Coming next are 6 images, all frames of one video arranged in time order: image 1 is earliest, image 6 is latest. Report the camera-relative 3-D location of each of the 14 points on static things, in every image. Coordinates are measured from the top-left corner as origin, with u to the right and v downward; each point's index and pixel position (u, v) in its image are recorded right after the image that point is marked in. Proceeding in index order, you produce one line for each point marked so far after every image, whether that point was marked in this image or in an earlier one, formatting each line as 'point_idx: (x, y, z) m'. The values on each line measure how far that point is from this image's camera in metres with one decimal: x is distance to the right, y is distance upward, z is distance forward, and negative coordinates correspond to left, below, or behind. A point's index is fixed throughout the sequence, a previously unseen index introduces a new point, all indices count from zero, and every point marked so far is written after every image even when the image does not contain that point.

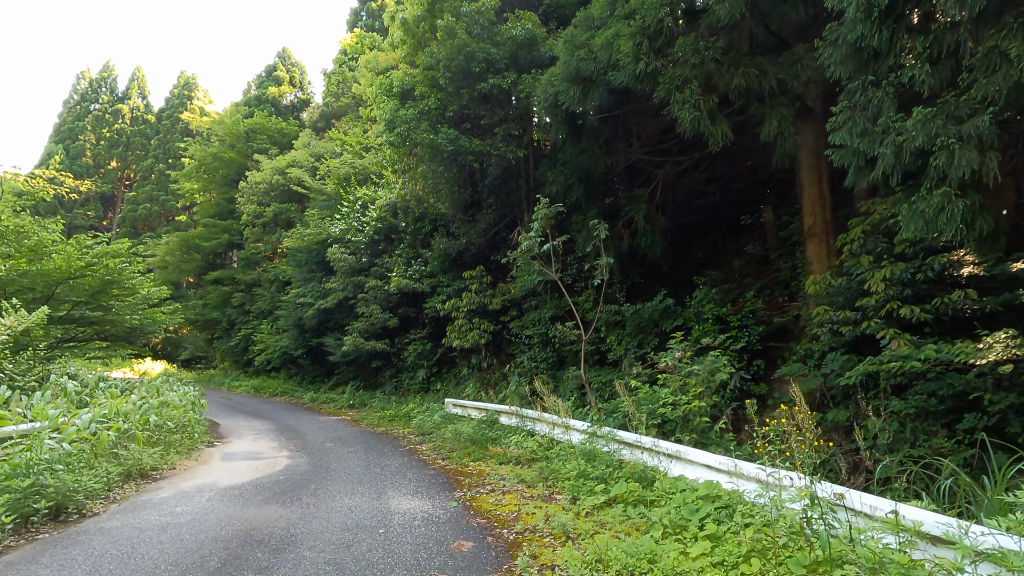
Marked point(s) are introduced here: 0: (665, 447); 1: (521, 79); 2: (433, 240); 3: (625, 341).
0: (+1.2, -1.3, +4.3) m
1: (+0.2, +3.3, +8.6) m
2: (-2.0, +1.2, +13.6) m
3: (+1.9, -0.9, +9.3) m
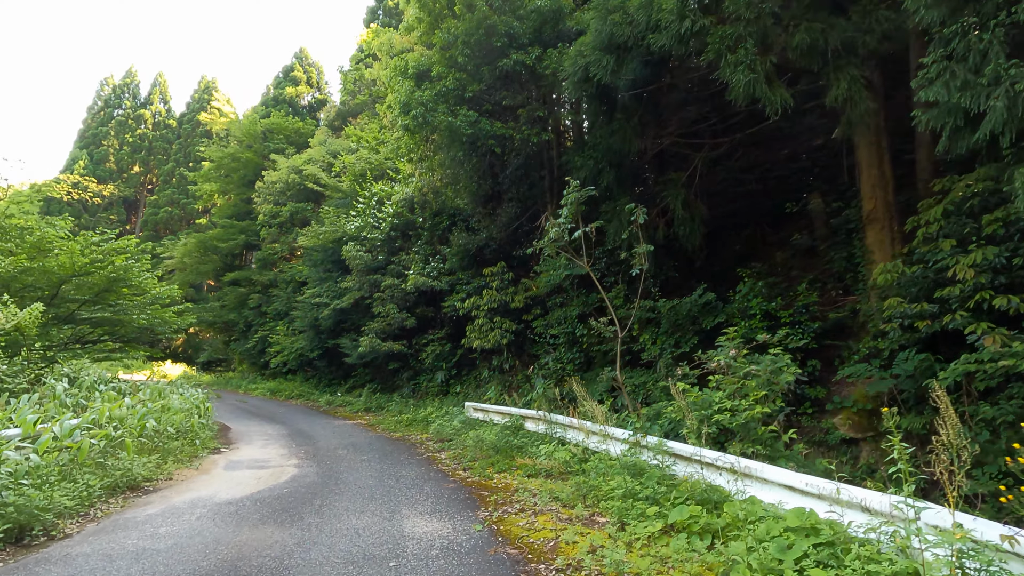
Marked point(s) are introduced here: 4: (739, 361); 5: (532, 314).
0: (+1.5, -1.2, +3.6) m
1: (+0.5, +3.4, +8.0) m
2: (-1.5, +1.3, +13.0) m
3: (+2.3, -0.8, +8.5) m
4: (+2.1, -0.7, +5.1) m
5: (+0.4, -0.6, +11.5) m
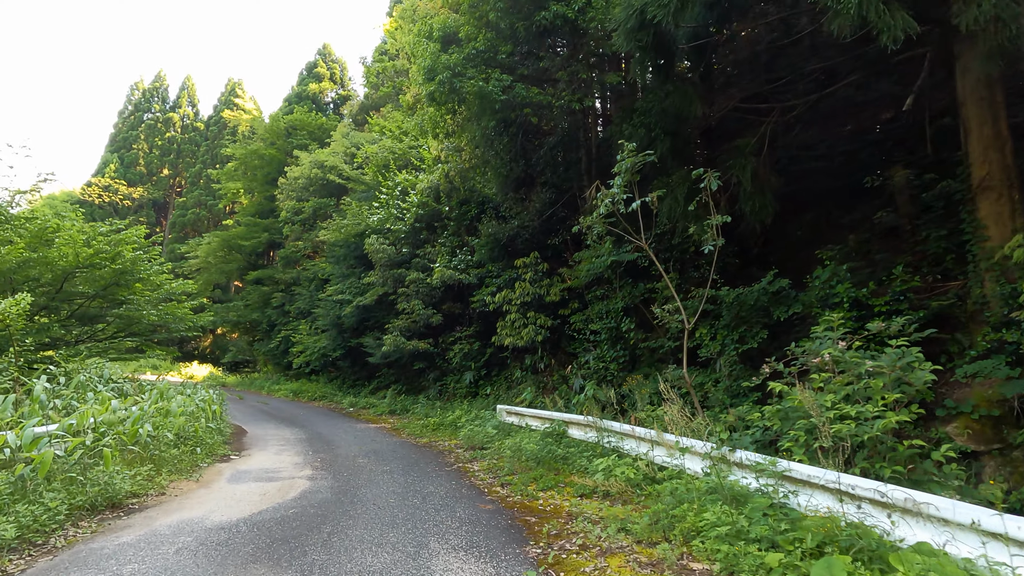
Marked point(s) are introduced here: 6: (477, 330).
0: (+1.8, -1.0, +2.5) m
1: (+1.0, +3.6, +7.0) m
2: (-0.7, +1.4, +12.1) m
3: (+2.9, -0.6, +7.5) m
4: (+2.5, -0.5, +4.0) m
5: (+1.1, -0.4, +10.5) m
6: (-0.8, -1.0, +13.1) m
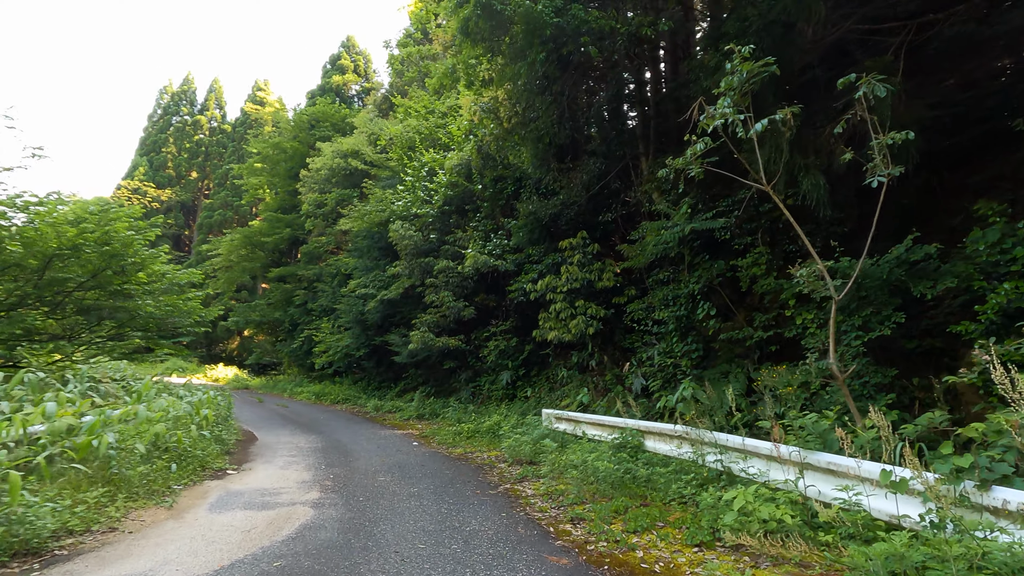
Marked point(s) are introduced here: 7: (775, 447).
0: (+2.2, -0.7, +1.0) m
1: (+1.6, +3.9, +5.5) m
2: (+0.1, +1.7, +10.6) m
3: (+3.5, -0.3, +5.8) m
4: (+3.0, -0.2, +2.4) m
5: (+1.9, -0.1, +8.9) m
6: (+0.1, -0.8, +11.6) m
7: (+1.7, -1.0, +3.5) m
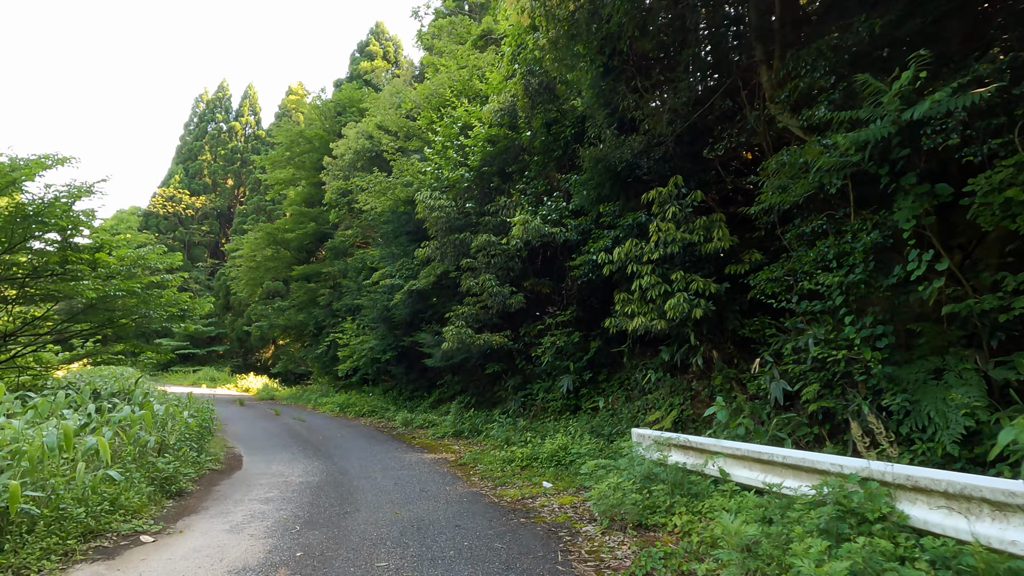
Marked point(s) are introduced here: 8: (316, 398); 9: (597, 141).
0: (+2.4, -0.1, -1.8) m
1: (+2.0, +4.3, +2.8) m
2: (+1.0, +2.0, +8.0) m
3: (+4.1, +0.2, +3.0) m
4: (+3.3, +0.4, -0.4) m
5: (+2.7, +0.3, +6.2) m
6: (+1.1, -0.5, +9.0) m
7: (+2.1, -0.5, +0.7) m
8: (-6.1, -3.4, +16.8) m
9: (+1.2, +2.1, +7.8) m
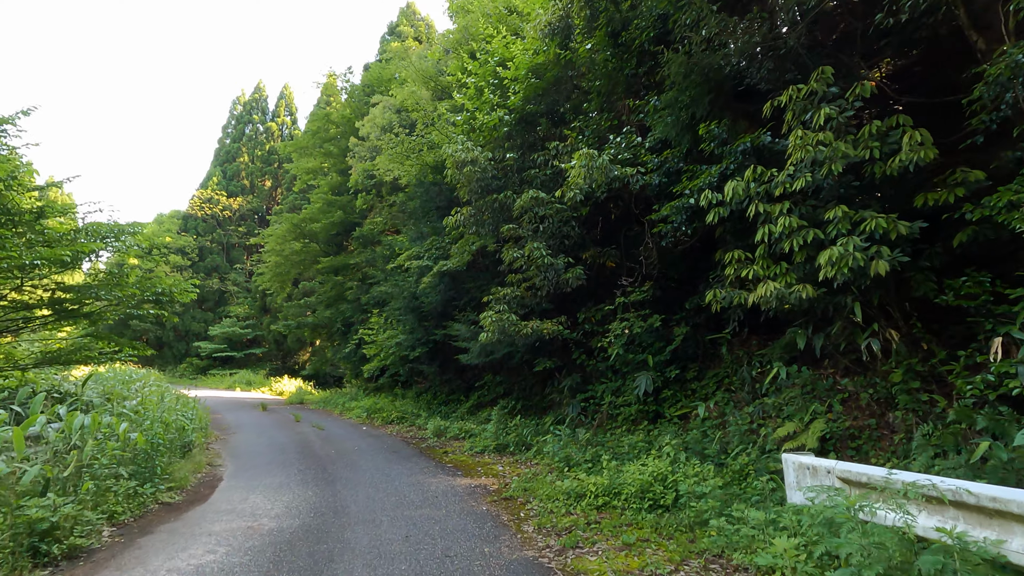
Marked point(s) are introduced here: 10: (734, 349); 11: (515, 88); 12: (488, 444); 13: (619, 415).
0: (+2.3, +0.4, -4.1) m
1: (+2.2, +4.8, +0.5) m
2: (+1.6, +2.4, +5.8) m
3: (+4.3, +0.6, +0.5) m
4: (+3.3, +0.8, -2.8) m
5: (+3.1, +0.7, +3.9) m
6: (+1.8, -0.1, +6.8) m
7: (+2.2, -0.1, -1.6) m
8: (-4.7, -3.2, +15.1) m
9: (+1.8, +2.5, +5.6) m
10: (+2.5, -0.7, +6.0) m
11: (0.0, +2.8, +7.8) m
12: (-0.3, -2.1, +7.3) m
13: (+1.3, -1.5, +6.5) m
